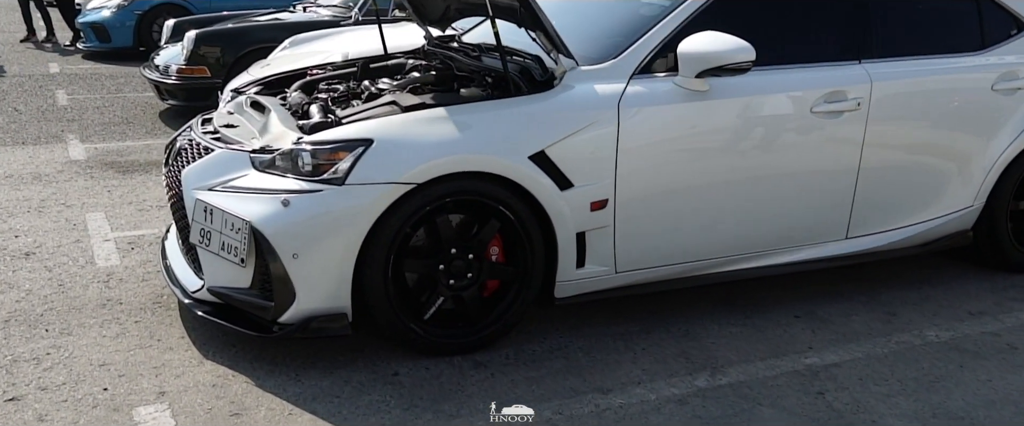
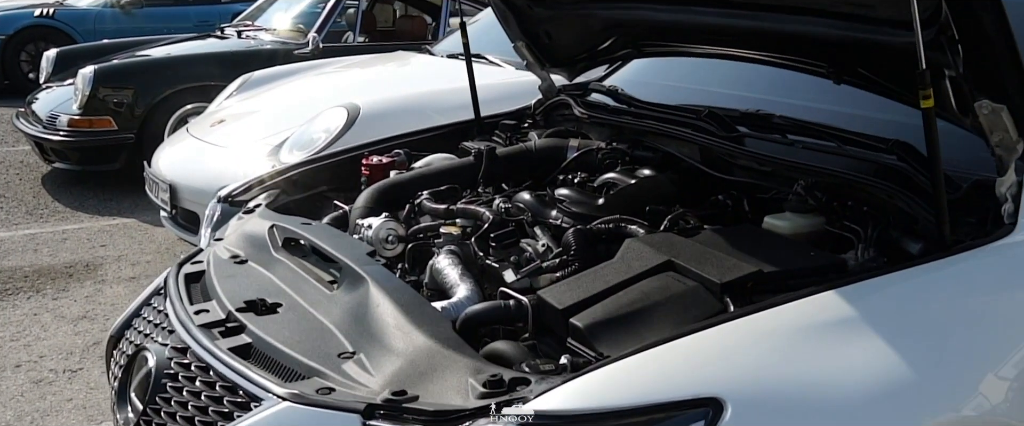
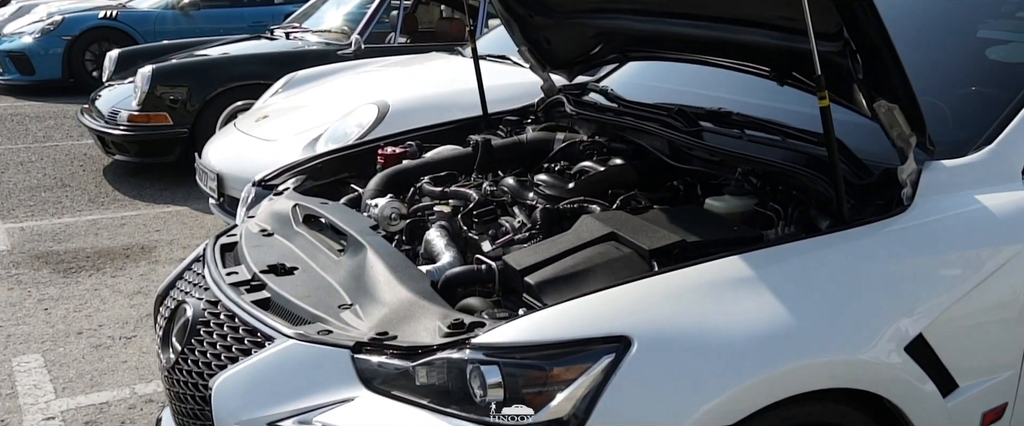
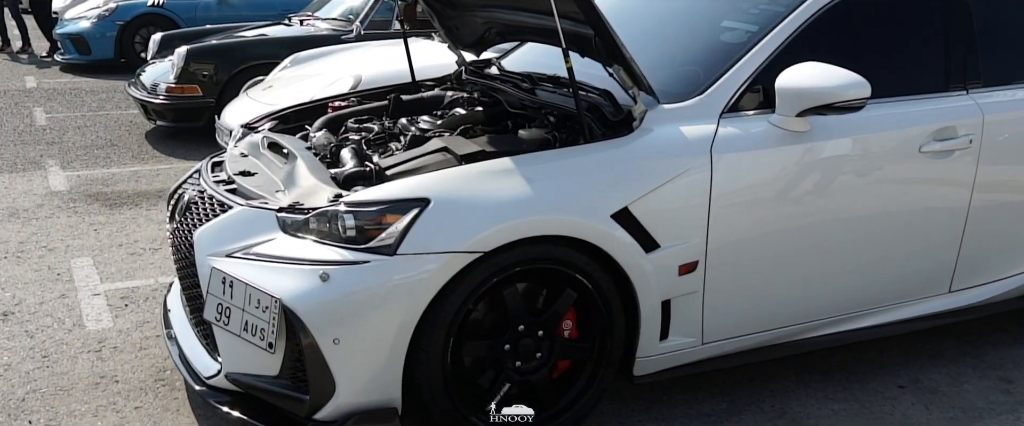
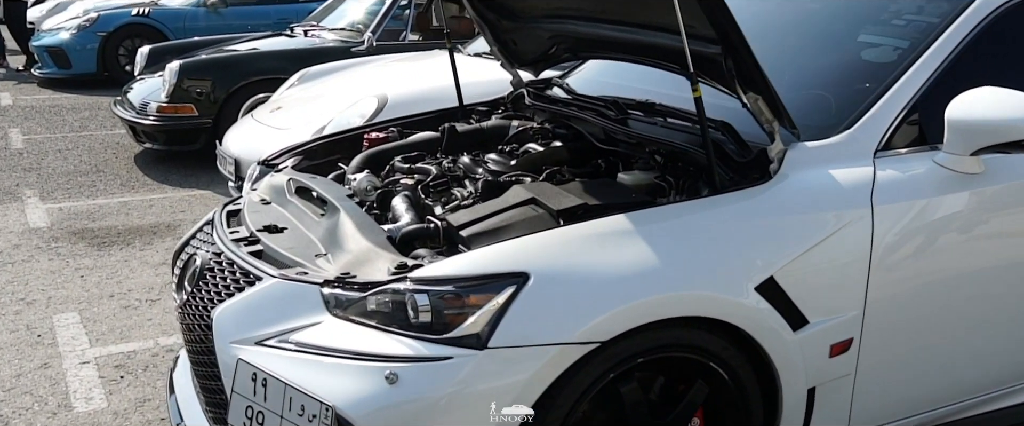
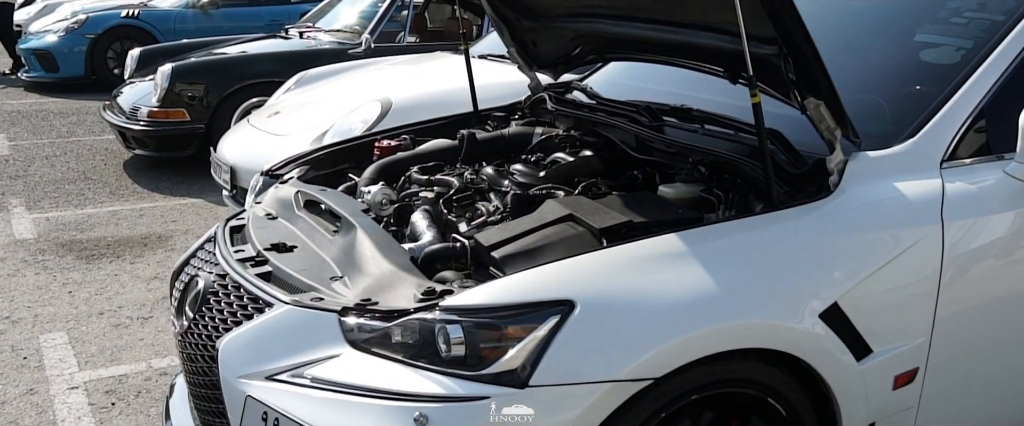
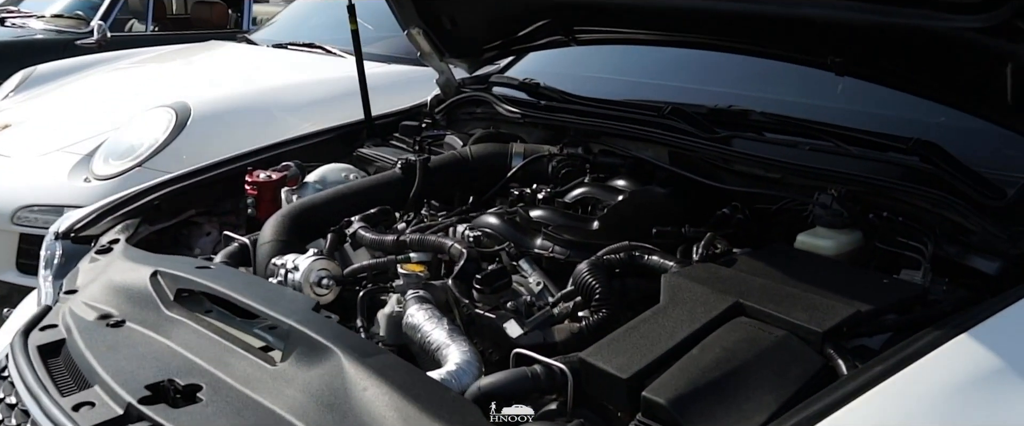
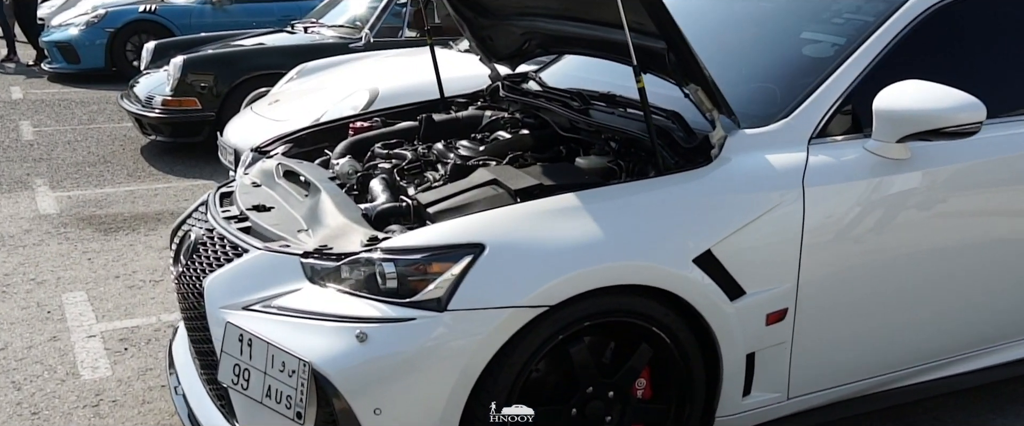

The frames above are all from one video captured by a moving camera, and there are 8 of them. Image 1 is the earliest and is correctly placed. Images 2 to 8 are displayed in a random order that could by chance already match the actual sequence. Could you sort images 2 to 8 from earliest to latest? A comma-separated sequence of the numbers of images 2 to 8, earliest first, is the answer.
4, 8, 5, 6, 3, 2, 7
